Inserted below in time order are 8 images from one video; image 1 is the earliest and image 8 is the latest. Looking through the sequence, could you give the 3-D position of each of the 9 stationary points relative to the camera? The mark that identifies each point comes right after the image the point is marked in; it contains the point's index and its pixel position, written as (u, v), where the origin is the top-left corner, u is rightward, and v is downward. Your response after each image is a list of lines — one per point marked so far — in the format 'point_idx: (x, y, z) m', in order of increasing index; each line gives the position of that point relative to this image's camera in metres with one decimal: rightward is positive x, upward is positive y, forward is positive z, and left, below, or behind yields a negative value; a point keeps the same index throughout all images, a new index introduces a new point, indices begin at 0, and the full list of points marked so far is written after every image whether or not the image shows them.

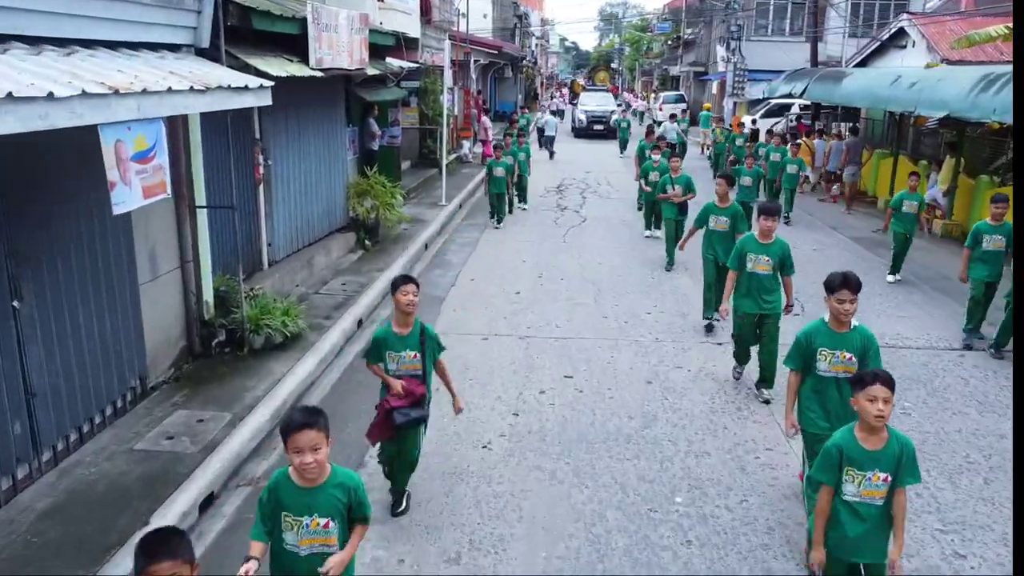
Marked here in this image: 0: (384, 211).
0: (-1.9, +1.1, +11.9) m
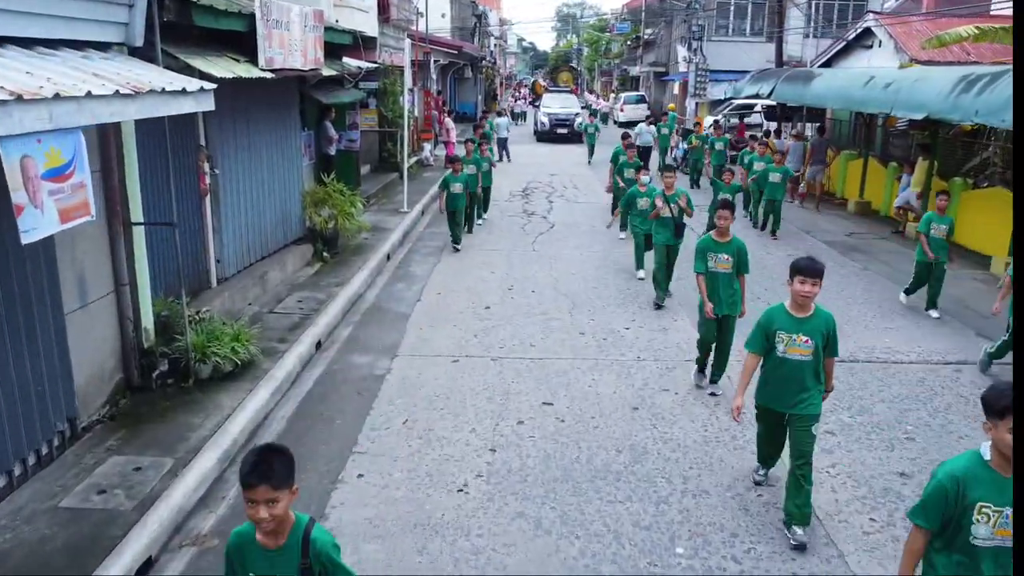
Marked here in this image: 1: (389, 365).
0: (-2.3, +0.9, +11.2) m
1: (-1.2, -0.7, +7.8) m
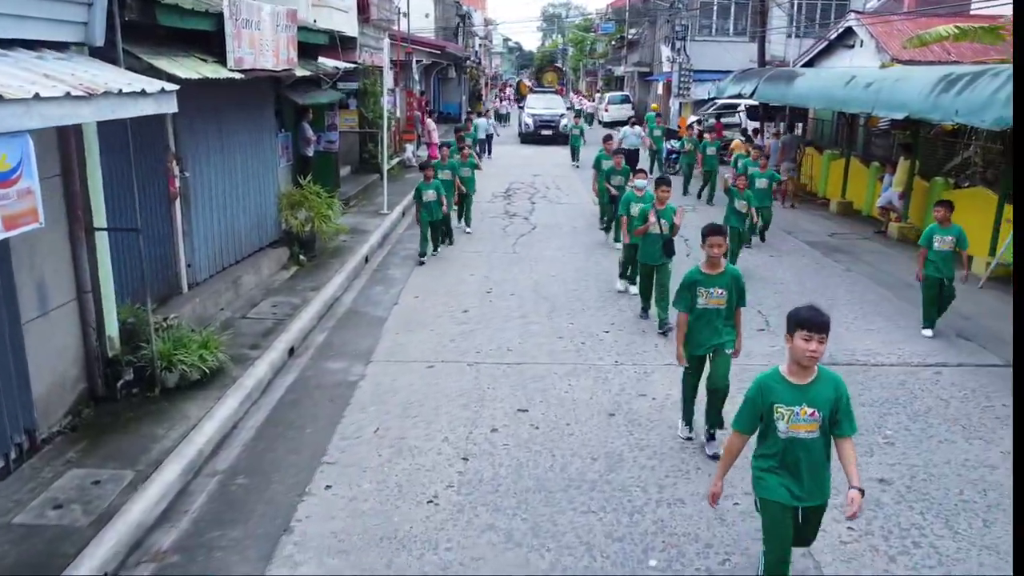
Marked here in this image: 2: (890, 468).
0: (-2.6, +0.9, +11.1) m
1: (-1.4, -0.8, +7.6) m
2: (+2.7, -1.3, +5.8) m
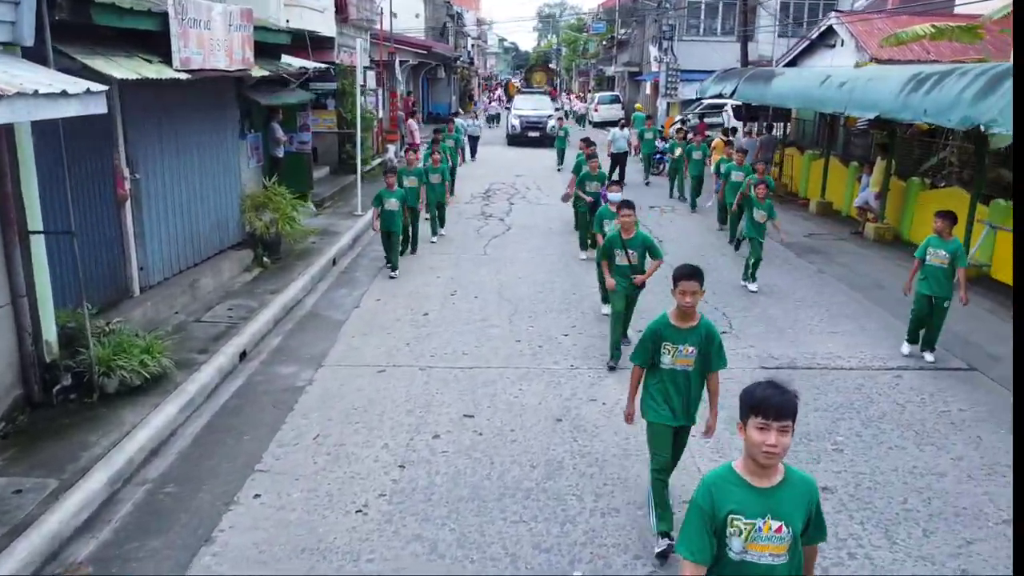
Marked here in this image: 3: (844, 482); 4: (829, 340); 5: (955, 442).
0: (-3.1, +0.8, +11.0) m
1: (-1.9, -0.8, +7.5) m
2: (+2.3, -1.3, +5.7) m
3: (+2.3, -1.3, +5.6) m
4: (+3.3, -0.5, +8.5) m
5: (+3.4, -1.2, +6.3) m
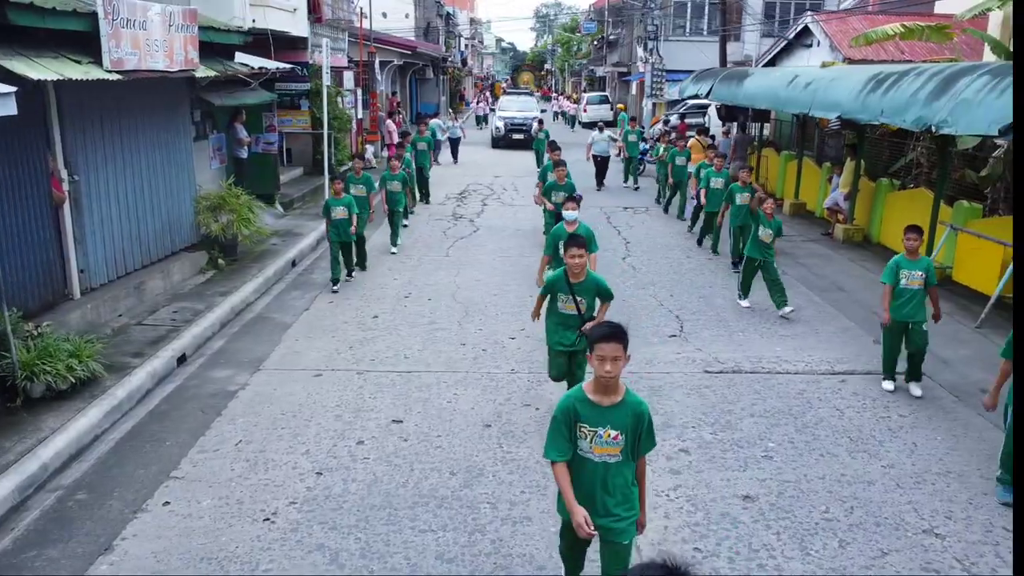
0: (-3.6, +0.8, +10.9) m
1: (-2.4, -0.8, +7.4) m
2: (+1.7, -1.3, +5.6) m
3: (+1.7, -1.4, +5.5) m
4: (+2.8, -0.6, +8.4) m
5: (+2.9, -1.2, +6.2) m
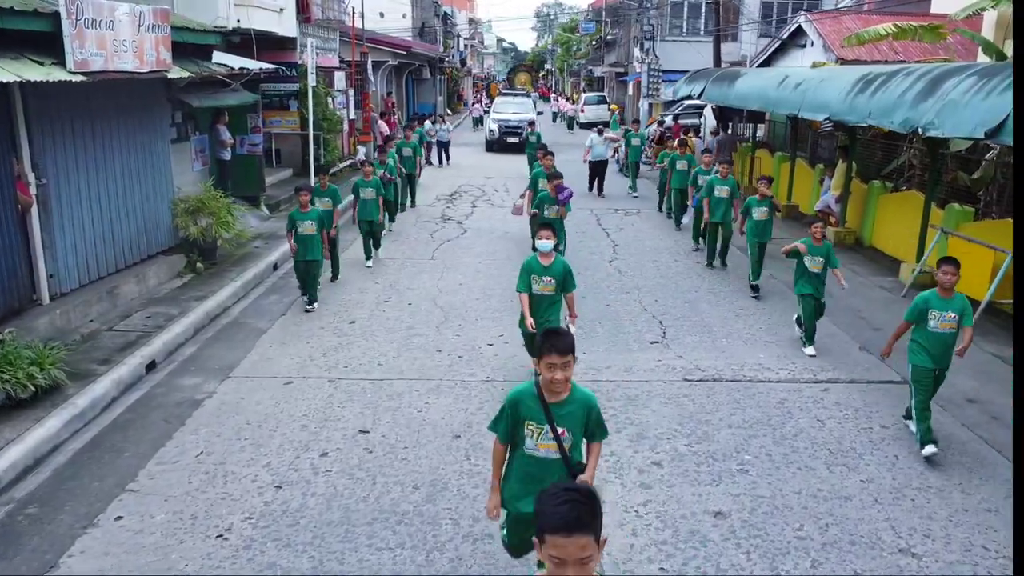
0: (-3.8, +0.8, +10.7) m
1: (-2.7, -0.9, +7.2) m
2: (+1.5, -1.4, +5.4) m
3: (+1.5, -1.4, +5.3) m
4: (+2.6, -0.6, +8.2) m
5: (+2.6, -1.3, +6.0) m
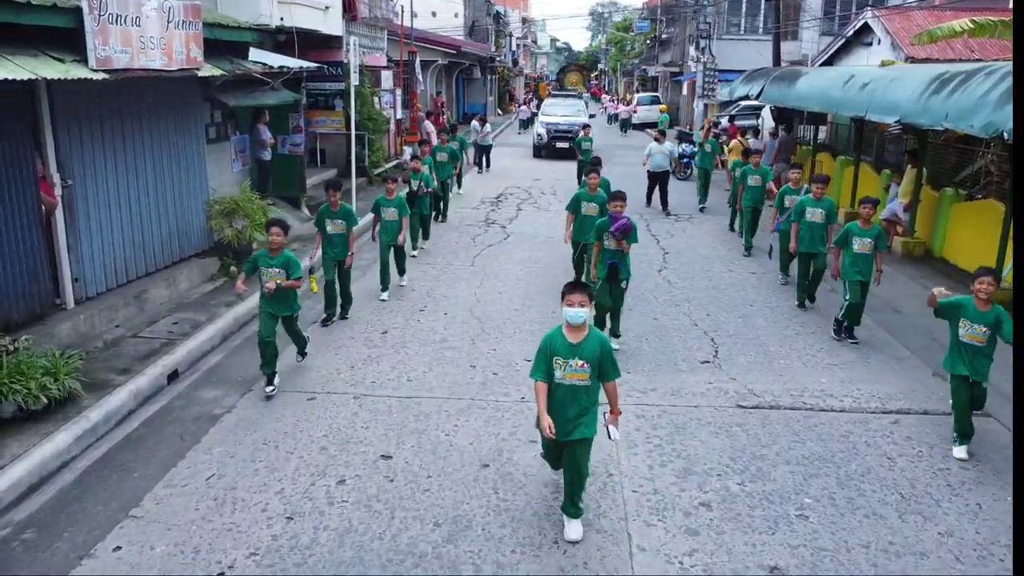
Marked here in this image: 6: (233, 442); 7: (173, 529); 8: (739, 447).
0: (-3.3, +0.7, +10.4) m
1: (-2.3, -1.0, +6.8) m
2: (+1.6, -1.5, +4.8) m
3: (+1.7, -1.6, +4.7) m
4: (+2.9, -0.8, +7.6) m
5: (+2.8, -1.4, +5.3) m
6: (-2.1, -1.2, +6.1) m
7: (-2.1, -1.5, +5.0) m
8: (+1.7, -1.2, +6.0) m
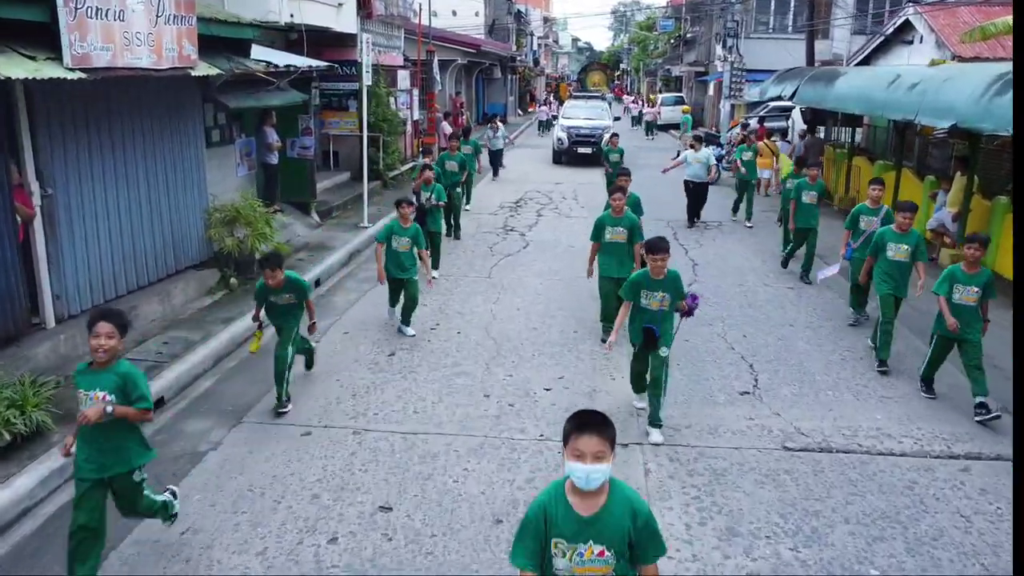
0: (-3.1, +0.5, +9.7) m
1: (-2.2, -1.1, +6.2) m
2: (+1.7, -1.7, +4.0) m
3: (+1.7, -1.8, +3.9) m
4: (+3.1, -1.0, +6.8) m
5: (+2.9, -1.6, +4.5) m
6: (-2.0, -1.3, +5.4) m
7: (-2.0, -1.6, +4.3) m
8: (+1.8, -1.4, +5.3) m
